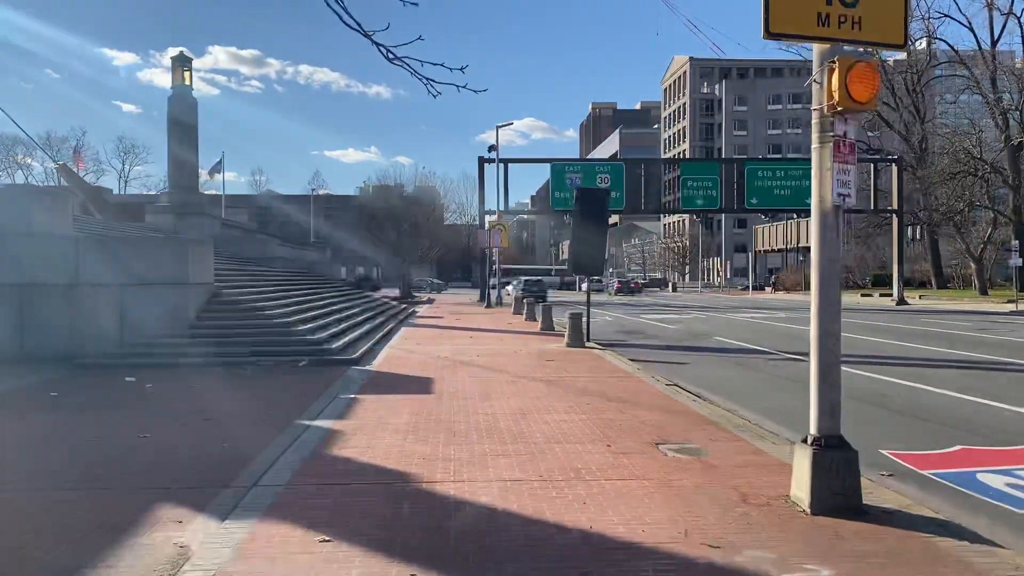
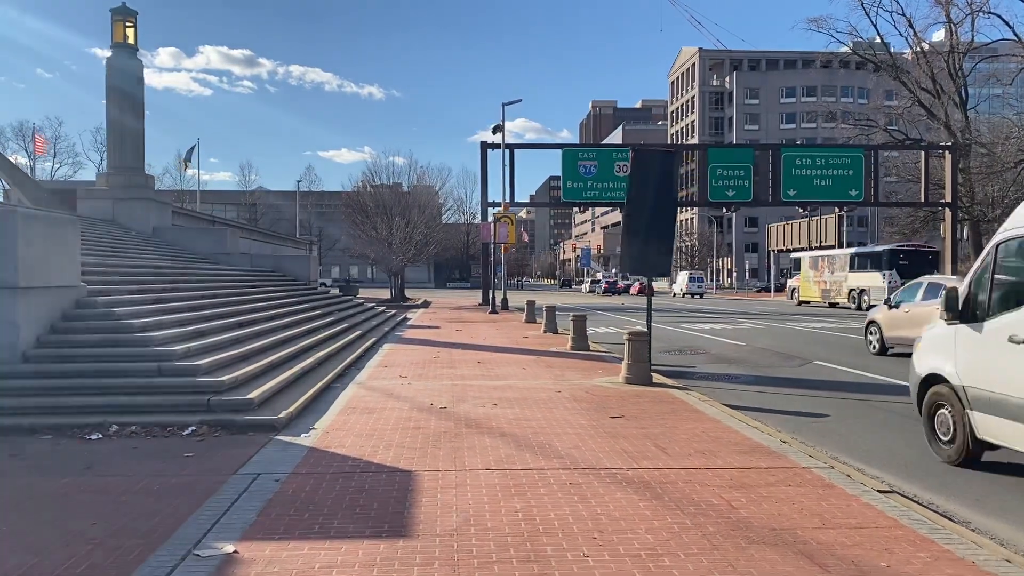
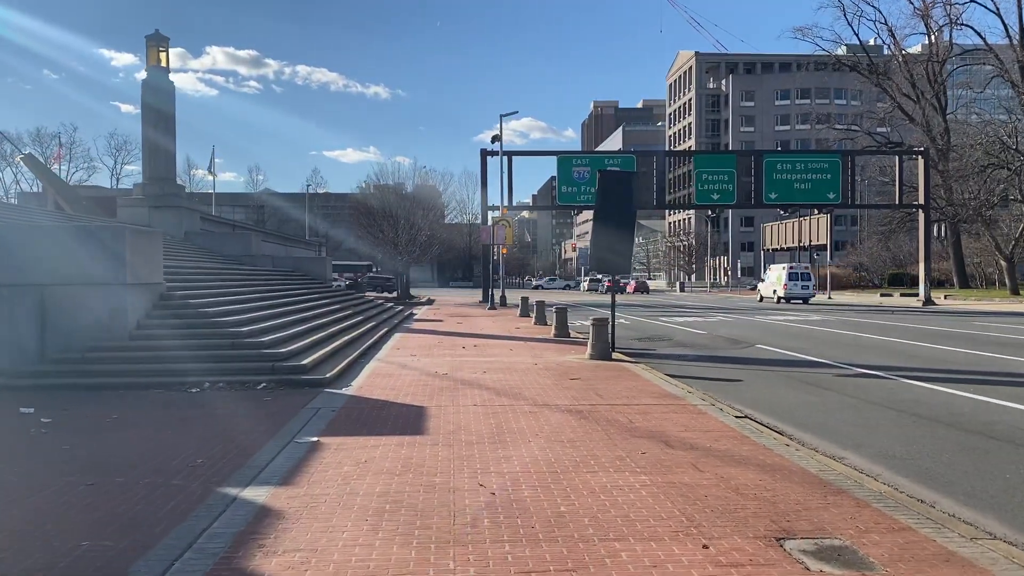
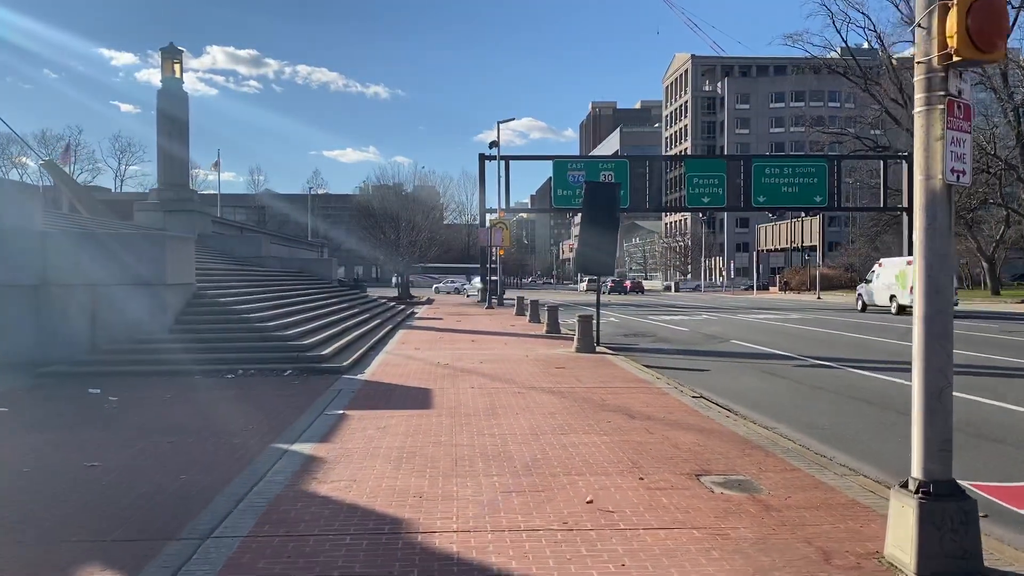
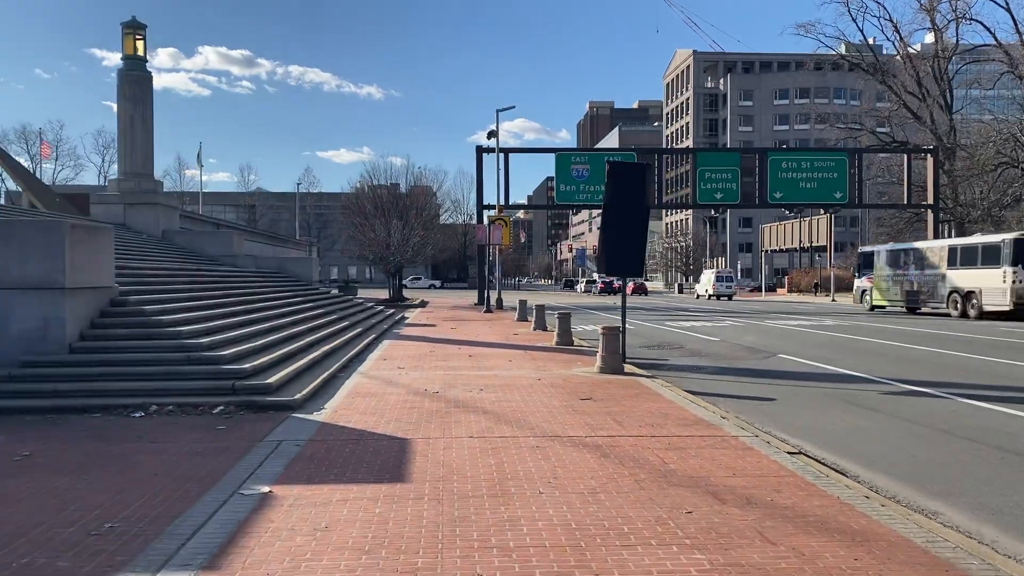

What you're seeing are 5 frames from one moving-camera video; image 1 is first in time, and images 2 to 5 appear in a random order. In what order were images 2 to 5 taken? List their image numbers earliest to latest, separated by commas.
4, 3, 5, 2
